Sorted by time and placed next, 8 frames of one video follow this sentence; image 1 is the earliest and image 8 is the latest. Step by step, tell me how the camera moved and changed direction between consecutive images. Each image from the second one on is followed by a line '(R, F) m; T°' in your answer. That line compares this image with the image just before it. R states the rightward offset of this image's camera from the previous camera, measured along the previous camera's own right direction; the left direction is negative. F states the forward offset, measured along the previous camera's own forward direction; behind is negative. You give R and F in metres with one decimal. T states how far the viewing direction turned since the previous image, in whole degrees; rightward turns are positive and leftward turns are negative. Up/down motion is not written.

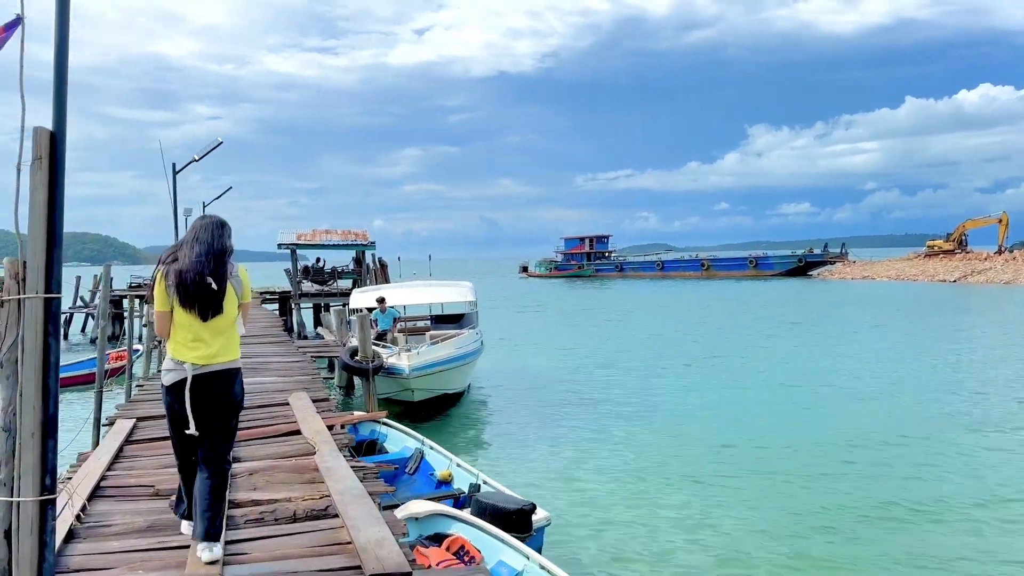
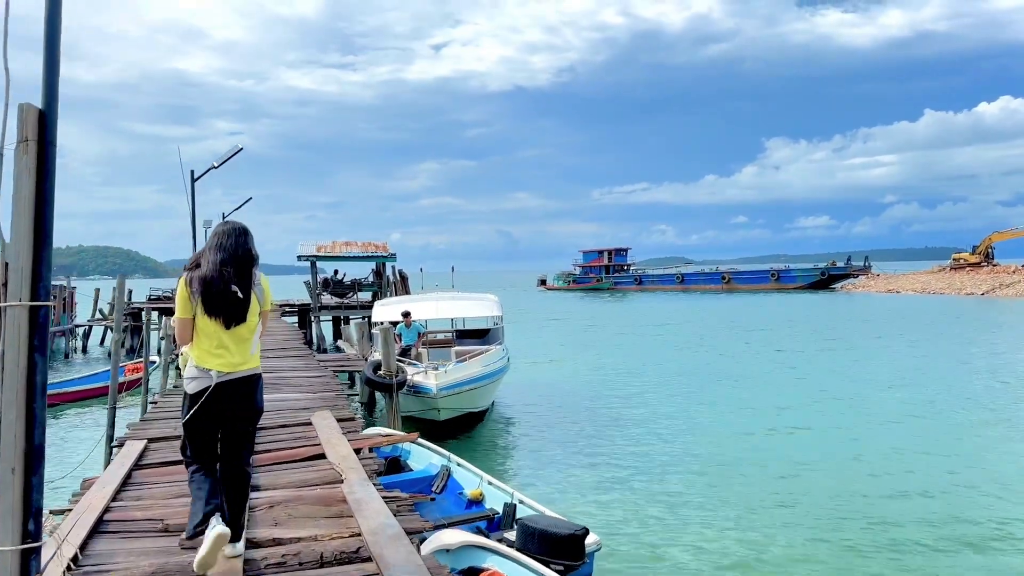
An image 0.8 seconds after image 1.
(-0.2, +0.5) m; -1°
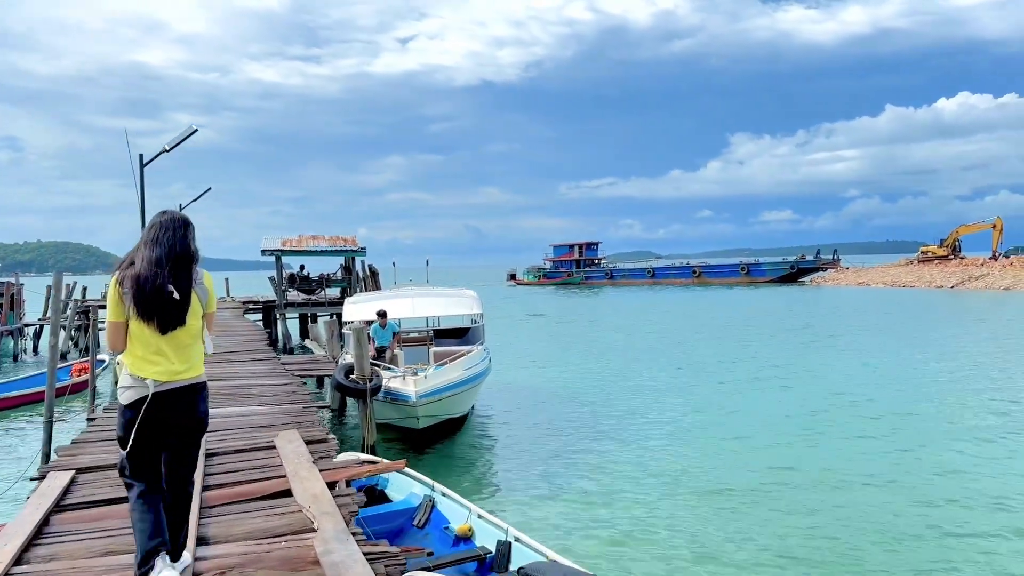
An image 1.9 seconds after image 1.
(-0.2, +0.9) m; +2°
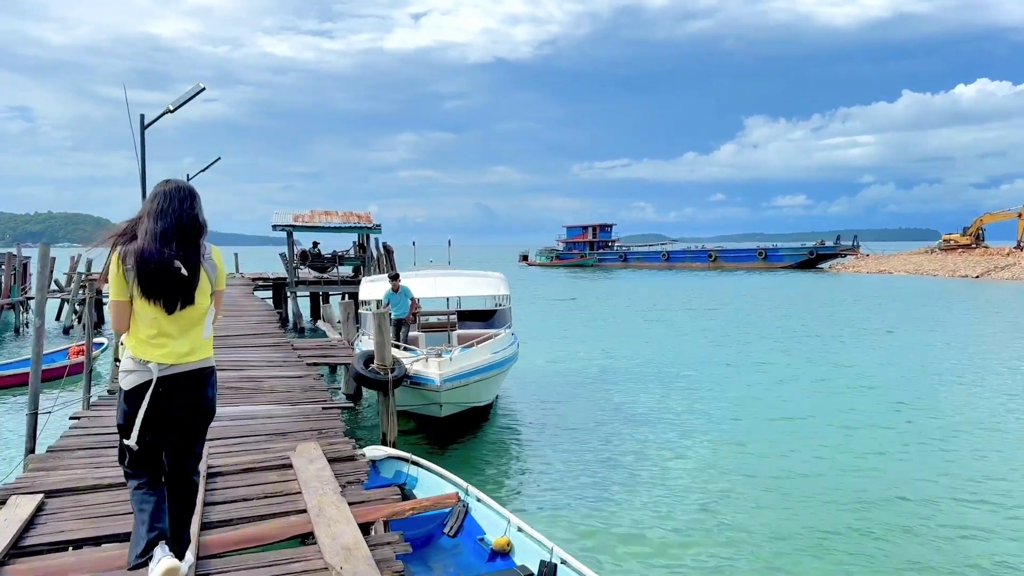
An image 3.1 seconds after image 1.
(-0.3, +1.0) m; -1°
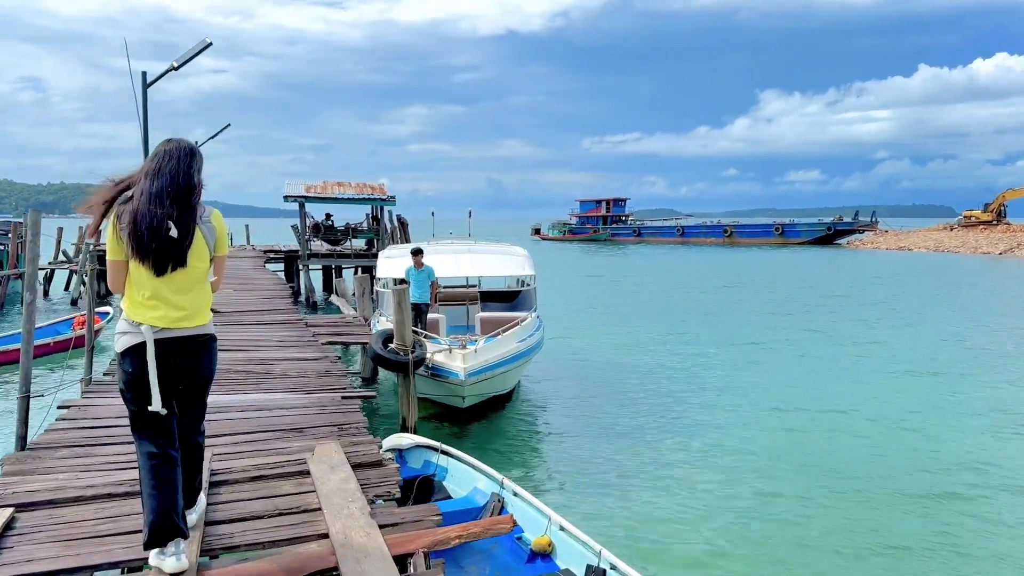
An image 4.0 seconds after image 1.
(-0.2, +0.7) m; -1°
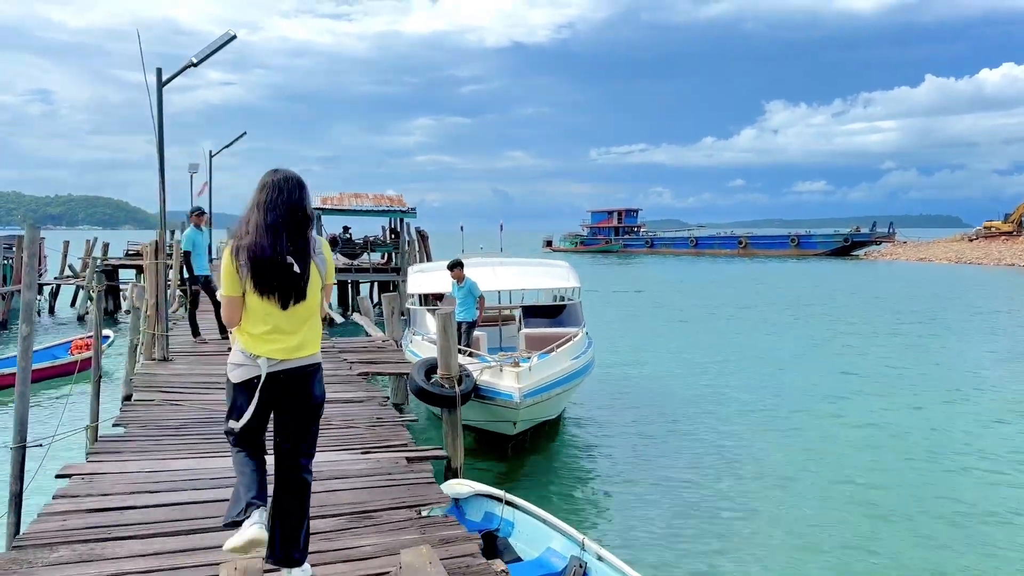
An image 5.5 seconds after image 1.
(-0.5, +1.0) m; 0°
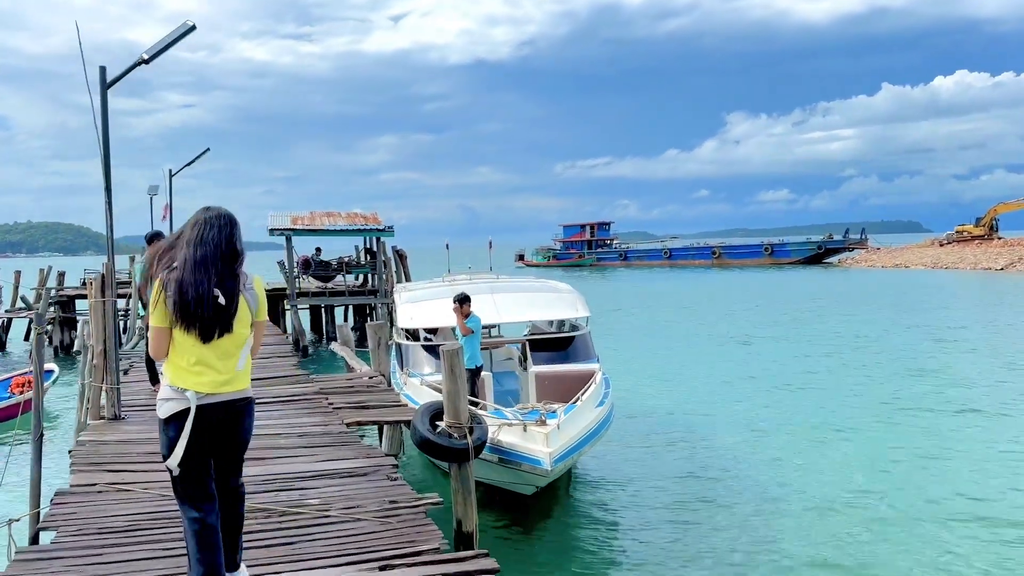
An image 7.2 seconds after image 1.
(-0.4, +1.2) m; +2°
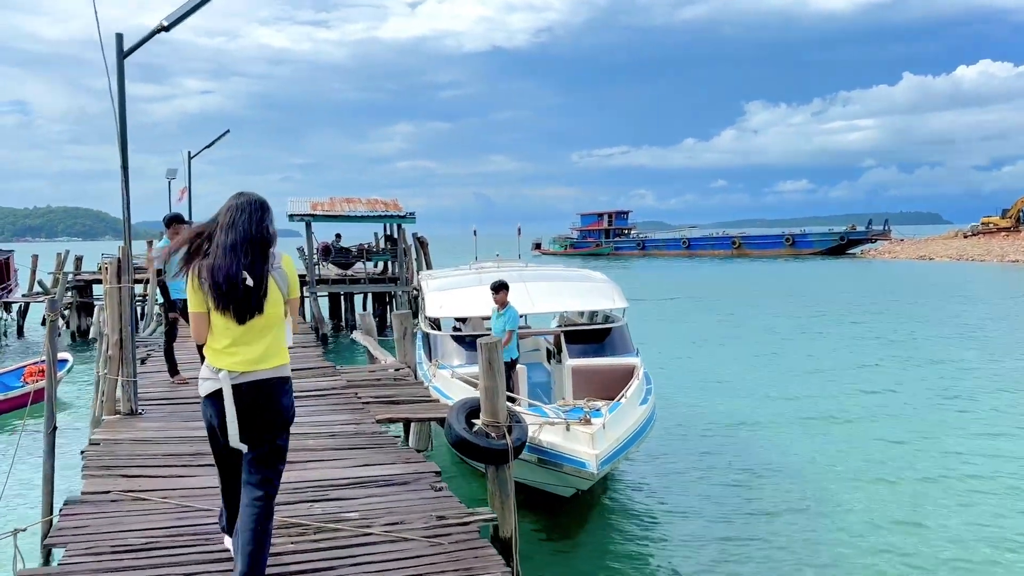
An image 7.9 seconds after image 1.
(-0.2, +0.5) m; -1°
